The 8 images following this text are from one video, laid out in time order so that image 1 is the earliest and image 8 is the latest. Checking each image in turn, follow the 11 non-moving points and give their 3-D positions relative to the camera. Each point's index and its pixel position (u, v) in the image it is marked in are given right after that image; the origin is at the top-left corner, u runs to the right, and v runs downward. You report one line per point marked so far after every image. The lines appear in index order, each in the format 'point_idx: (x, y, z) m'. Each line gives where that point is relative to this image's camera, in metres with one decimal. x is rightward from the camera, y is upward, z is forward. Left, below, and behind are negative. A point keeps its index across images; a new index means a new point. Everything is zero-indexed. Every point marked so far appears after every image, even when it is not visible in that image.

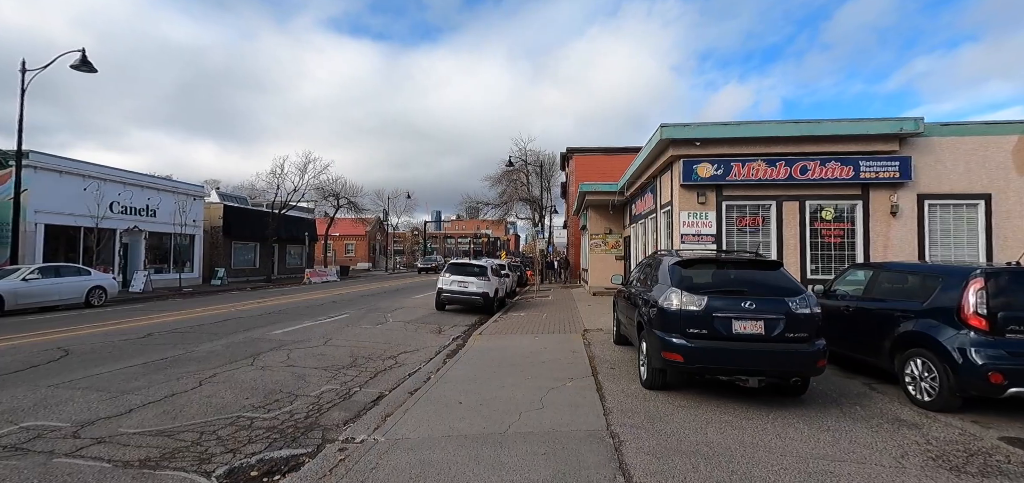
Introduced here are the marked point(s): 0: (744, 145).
0: (+6.3, +2.6, +12.0) m
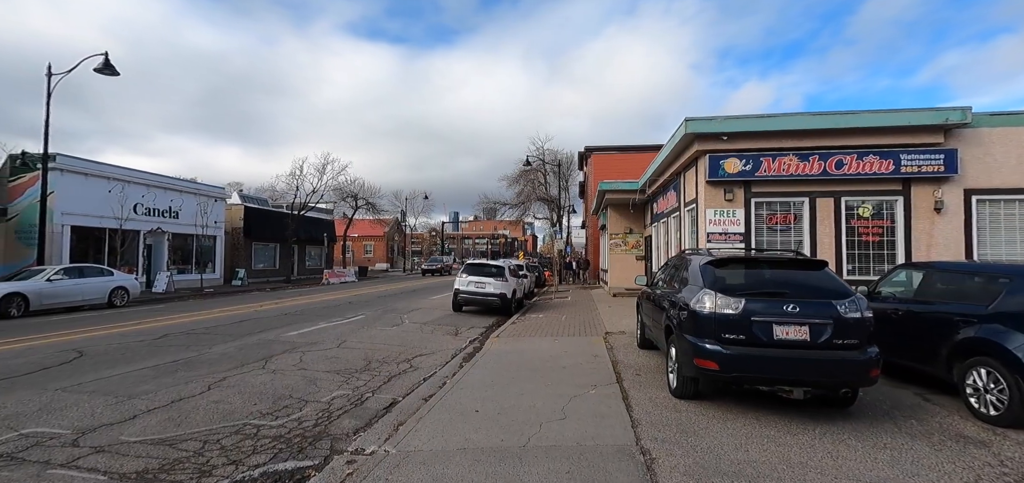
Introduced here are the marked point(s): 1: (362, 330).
0: (+6.8, +2.6, +11.4) m
1: (-3.8, -2.3, +11.2) m
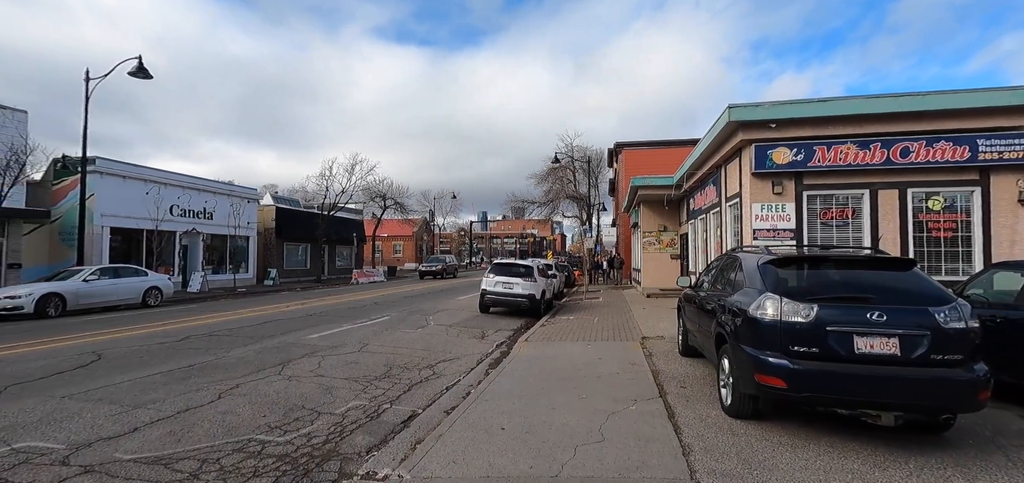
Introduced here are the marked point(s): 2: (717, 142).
0: (+7.4, +2.7, +10.4) m
1: (-3.1, -2.2, +10.8) m
2: (+5.6, +2.7, +12.2) m
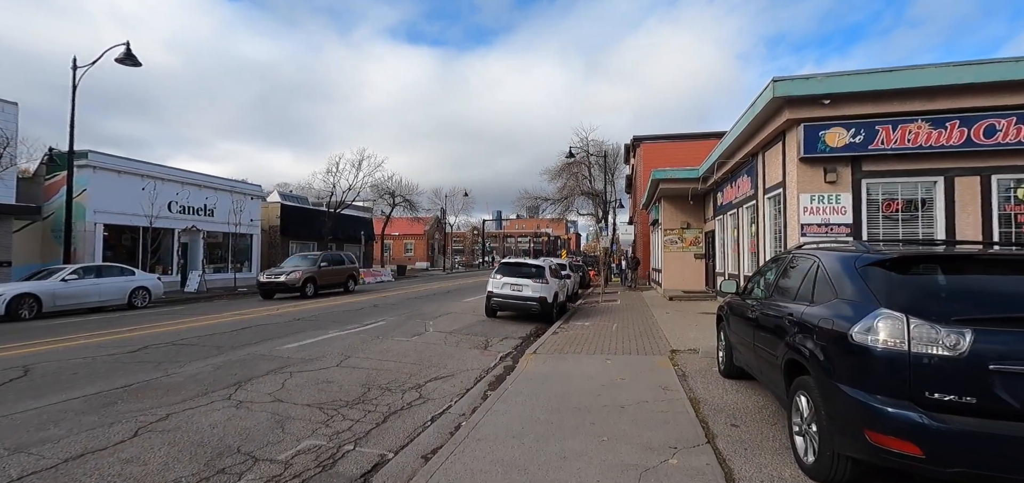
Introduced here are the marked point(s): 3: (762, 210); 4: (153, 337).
0: (+7.5, +2.8, +8.7) m
1: (-3.0, -2.2, +9.5) m
2: (+5.8, +2.8, +10.6) m
3: (+6.6, +0.8, +11.7) m
4: (-7.6, -2.0, +9.4) m
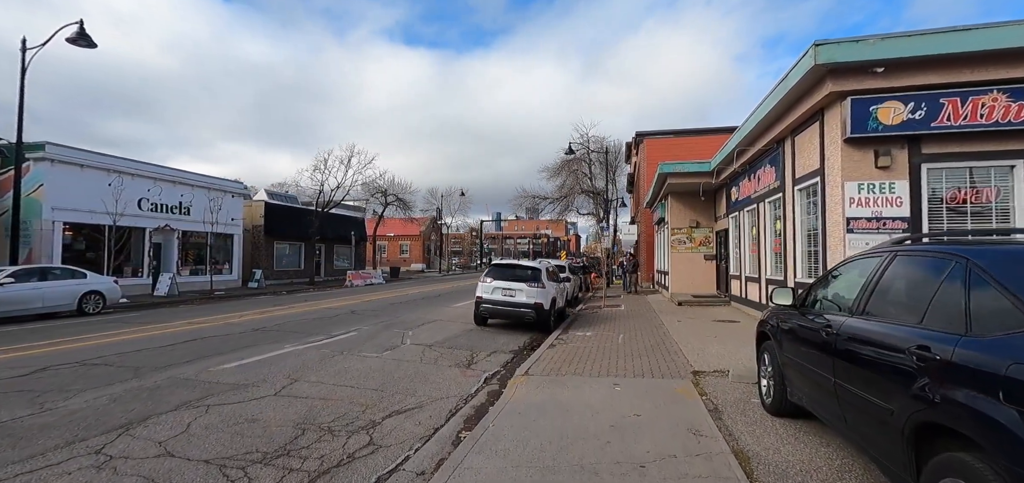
0: (+7.3, +2.8, +7.2) m
1: (-3.2, -2.1, +8.0) m
2: (+5.6, +2.8, +9.0) m
3: (+6.3, +0.9, +10.1) m
4: (-7.8, -2.0, +7.8) m
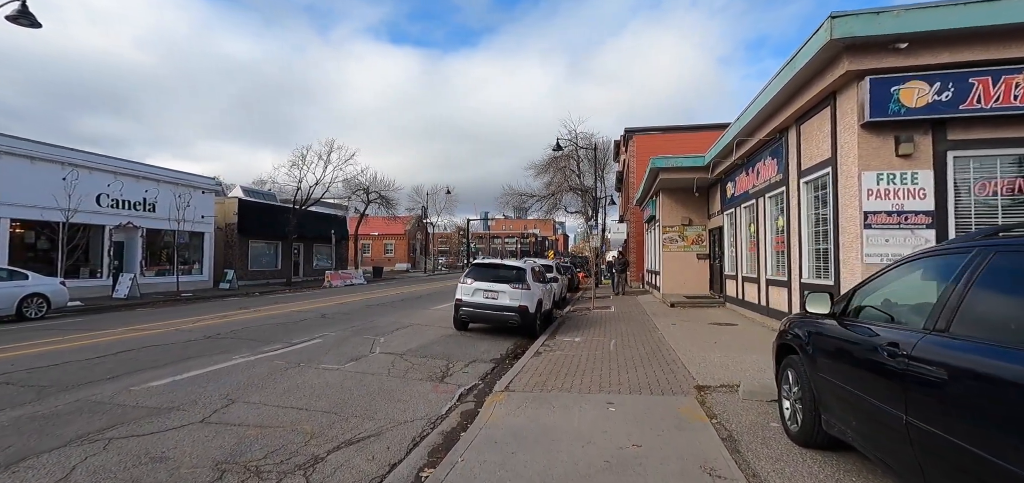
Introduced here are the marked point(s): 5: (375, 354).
0: (+7.0, +2.9, +6.4) m
1: (-3.5, -2.1, +6.9) m
2: (+5.2, +2.9, +8.2) m
3: (+6.0, +0.9, +9.4) m
4: (-8.1, -1.9, +6.6) m
5: (-2.7, -2.2, +8.6) m
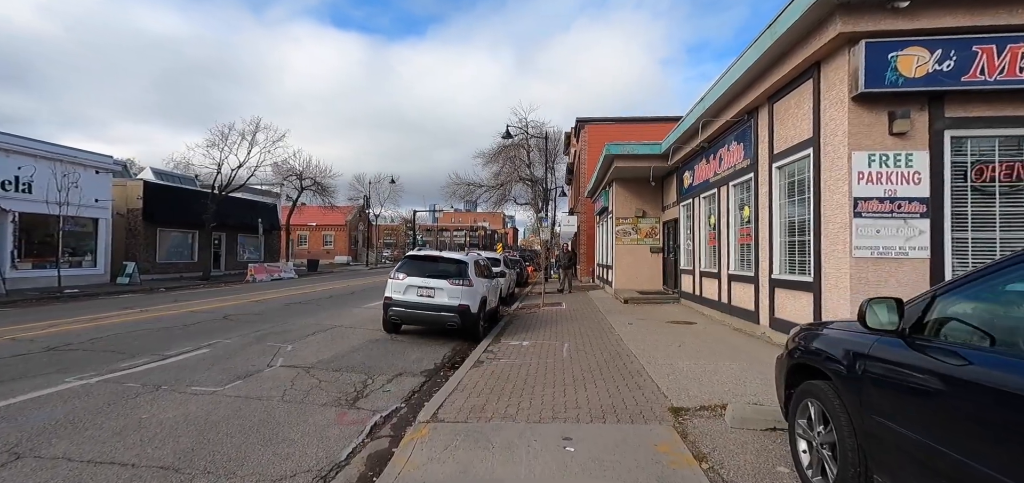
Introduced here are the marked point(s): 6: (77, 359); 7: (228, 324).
0: (+6.2, +3.0, +5.7) m
1: (-4.3, -1.8, +5.1) m
2: (+4.3, +3.0, +7.3) m
3: (+4.8, +1.1, +8.5) m
4: (-8.9, -1.7, +4.3) m
5: (-3.7, -2.0, +6.9) m
6: (-6.7, -1.8, +6.9) m
7: (-6.6, -1.9, +10.3) m
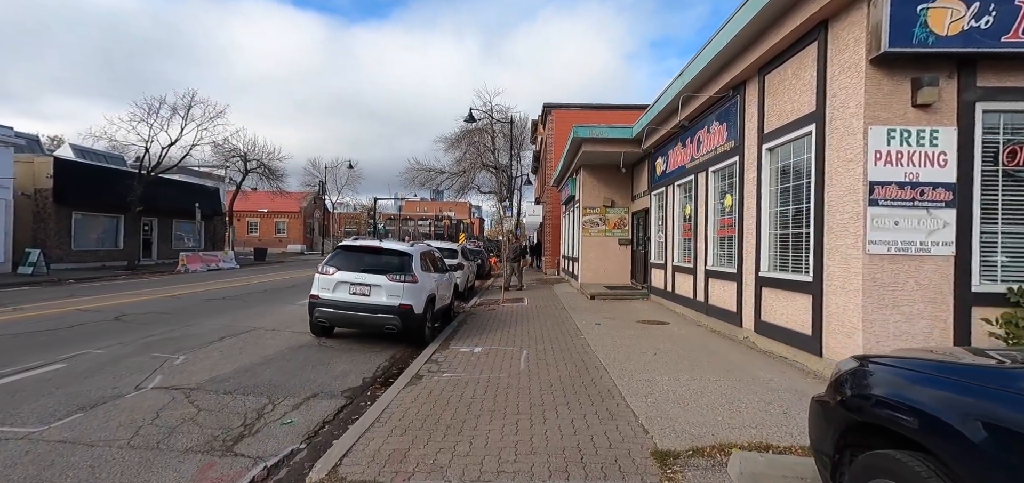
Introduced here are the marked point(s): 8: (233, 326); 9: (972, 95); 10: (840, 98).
0: (+5.7, +3.0, +4.7) m
1: (-4.9, -1.7, +3.4) m
2: (+3.6, +3.1, +6.2) m
3: (+4.0, +1.2, +7.5) m
4: (-9.4, -1.5, +2.3) m
5: (-4.4, -1.8, +5.3) m
6: (-7.4, -1.6, +5.1) m
7: (-7.6, -1.6, +8.5) m
8: (-5.5, -1.7, +8.8) m
9: (+5.1, +1.6, +4.9) m
10: (+3.9, +1.7, +5.4) m
